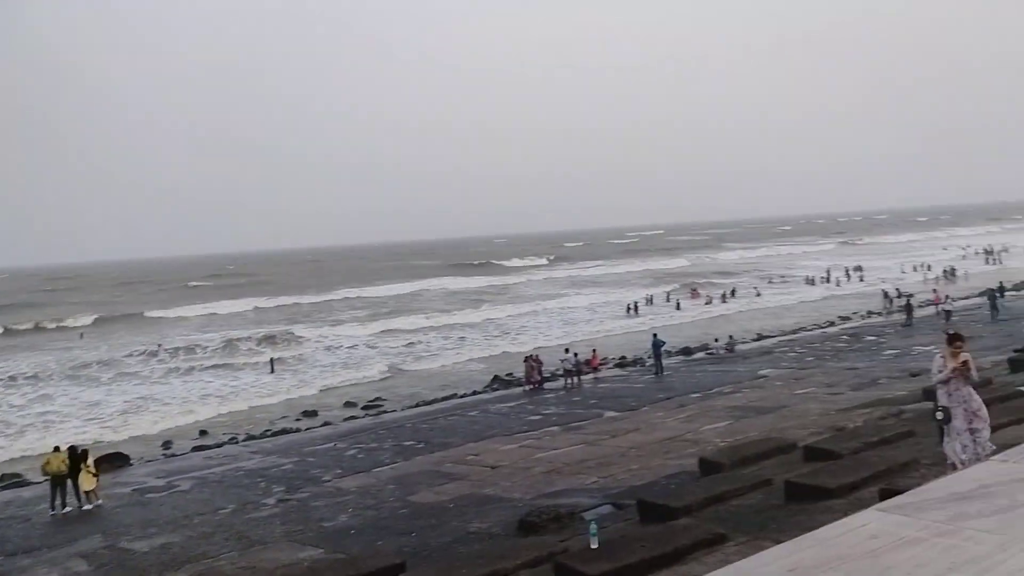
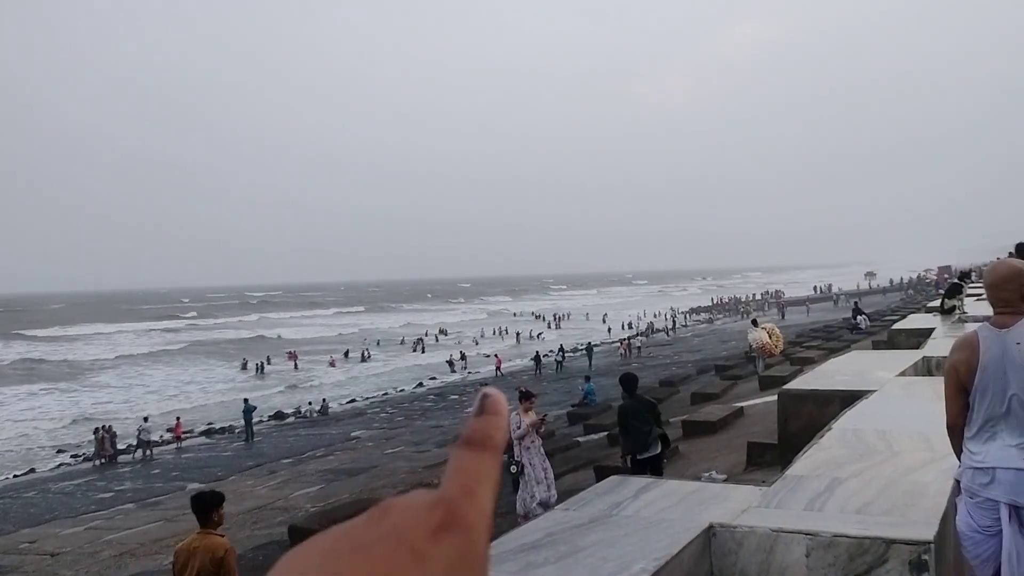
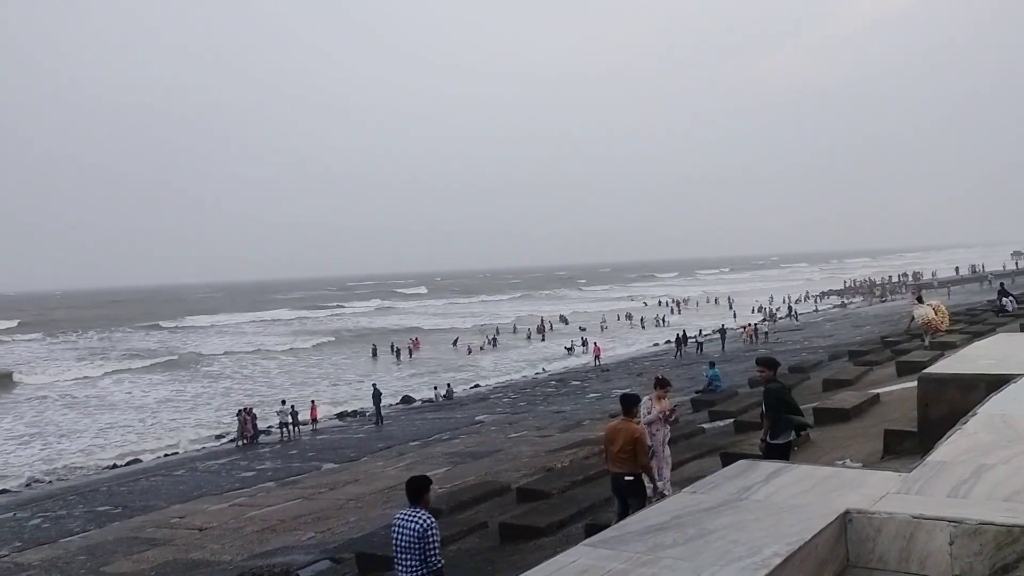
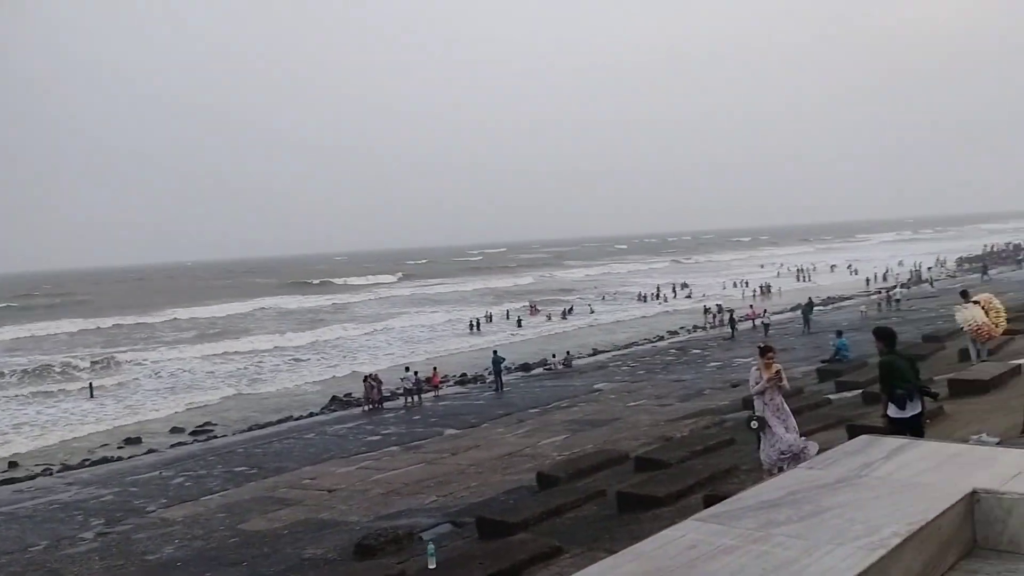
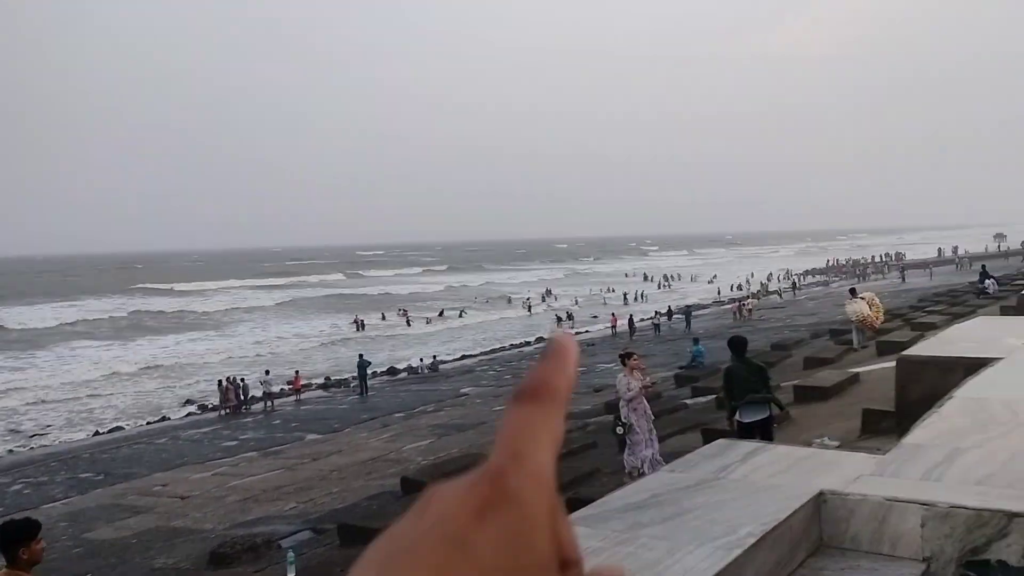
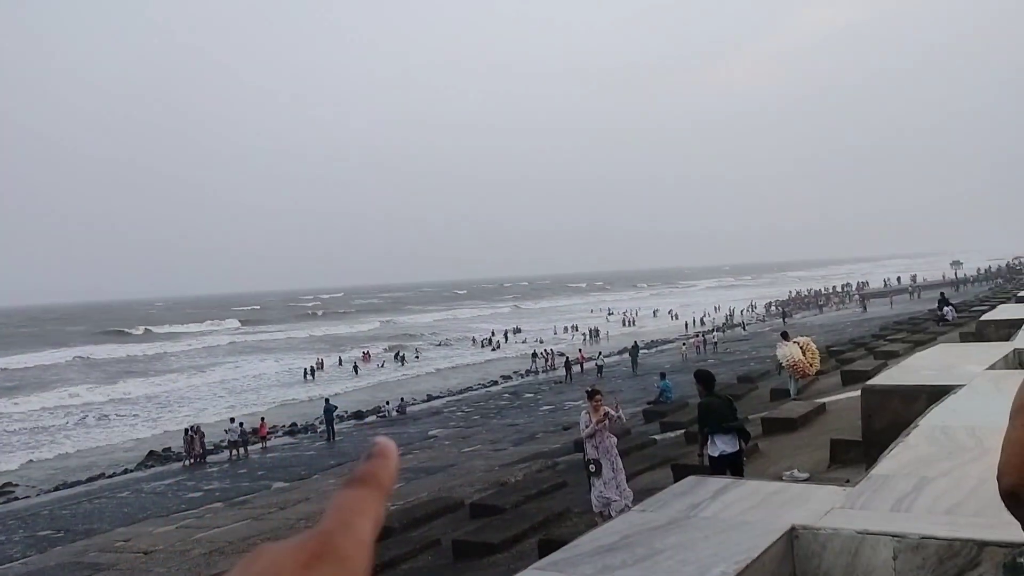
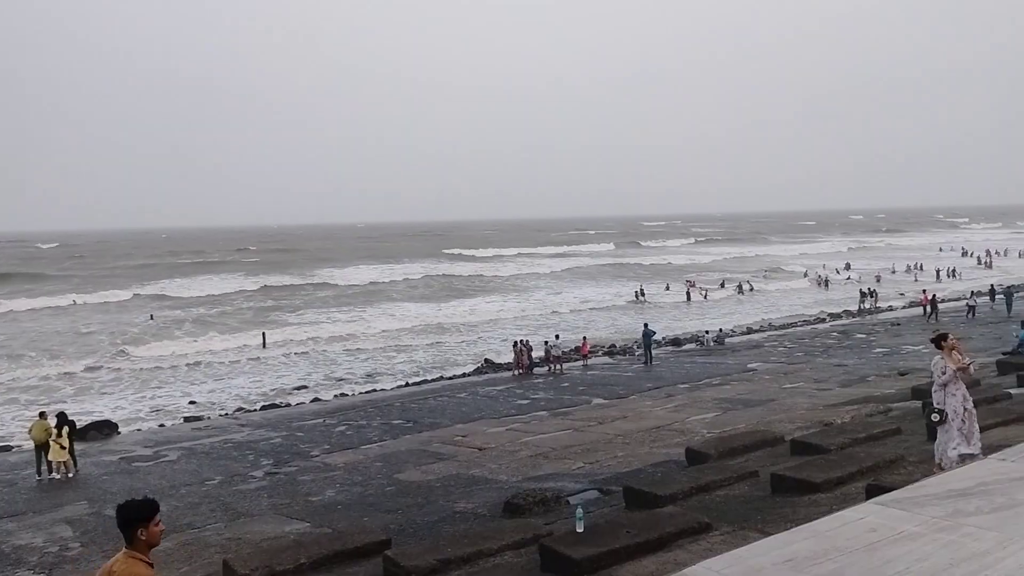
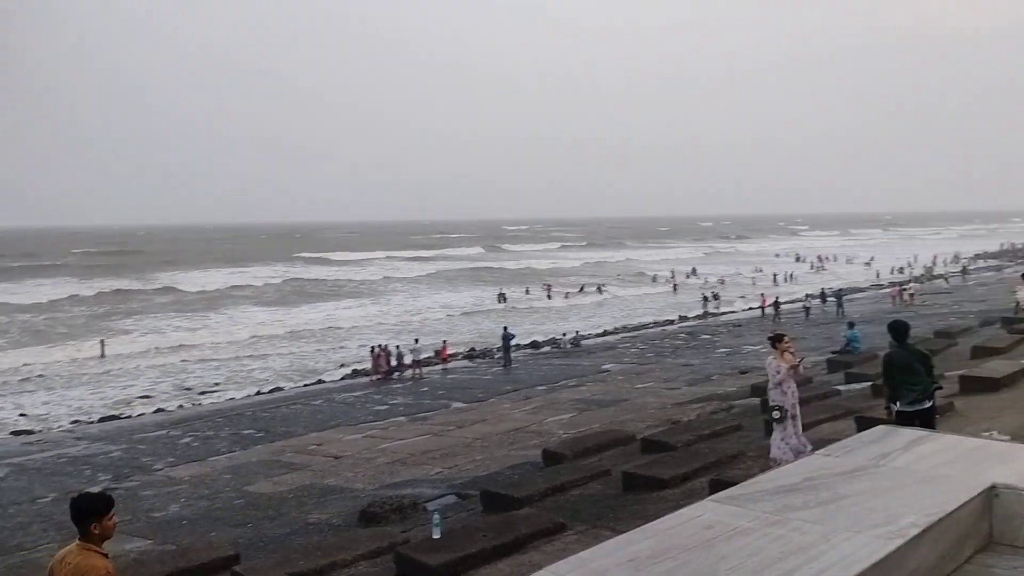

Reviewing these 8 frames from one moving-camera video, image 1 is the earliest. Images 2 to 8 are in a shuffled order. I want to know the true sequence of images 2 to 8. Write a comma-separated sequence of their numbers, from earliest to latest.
4, 6, 7, 8, 5, 2, 3
